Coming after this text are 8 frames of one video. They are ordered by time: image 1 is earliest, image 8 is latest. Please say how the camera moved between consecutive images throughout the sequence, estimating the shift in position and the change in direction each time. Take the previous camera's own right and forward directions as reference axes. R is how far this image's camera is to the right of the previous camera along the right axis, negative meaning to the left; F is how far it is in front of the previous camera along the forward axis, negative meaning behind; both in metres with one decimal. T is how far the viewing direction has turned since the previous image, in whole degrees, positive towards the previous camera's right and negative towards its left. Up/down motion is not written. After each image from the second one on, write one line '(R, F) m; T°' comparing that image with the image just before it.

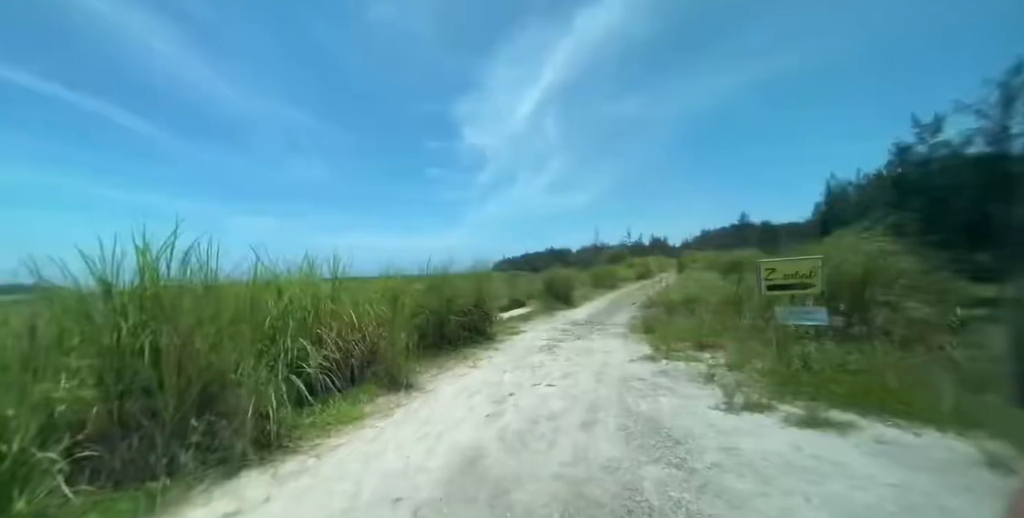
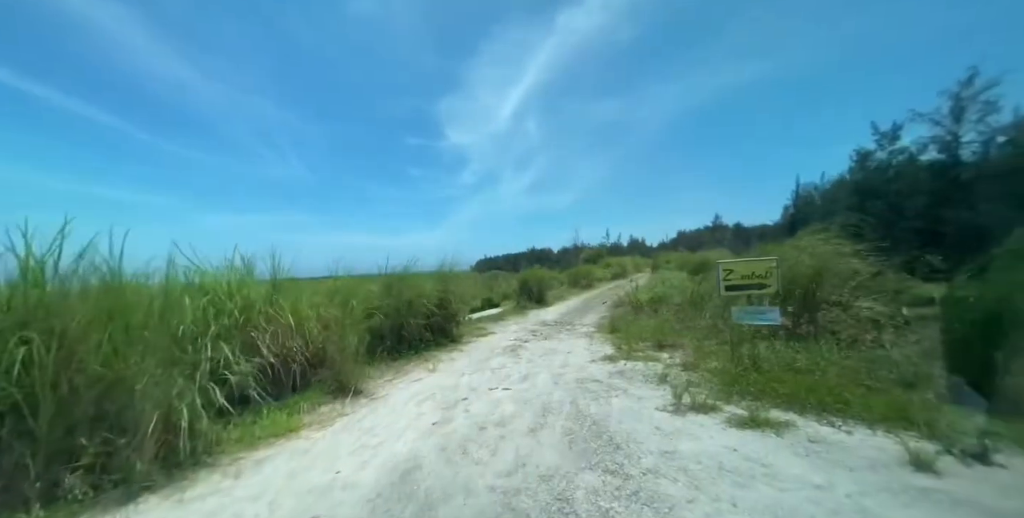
(+0.3, +0.1) m; +4°
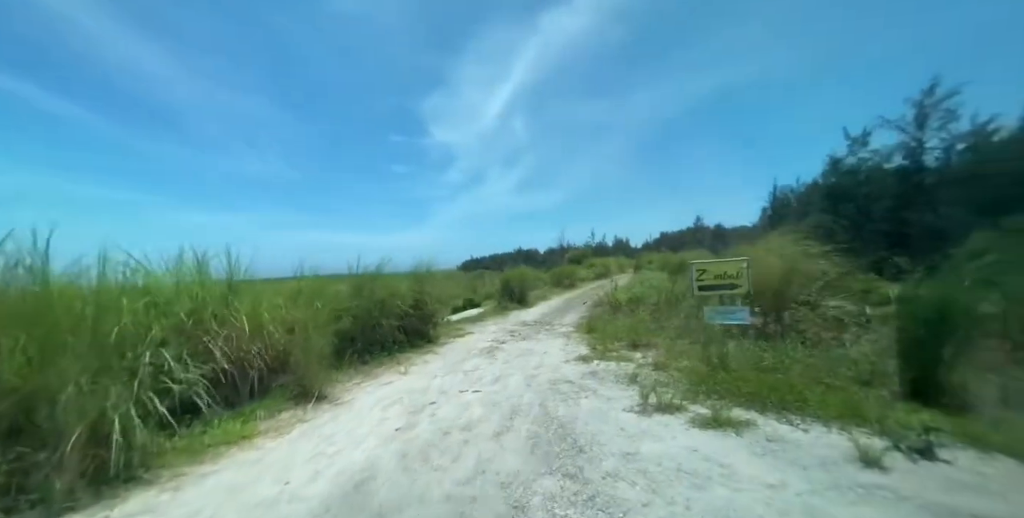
(+0.2, 0.0) m; +3°
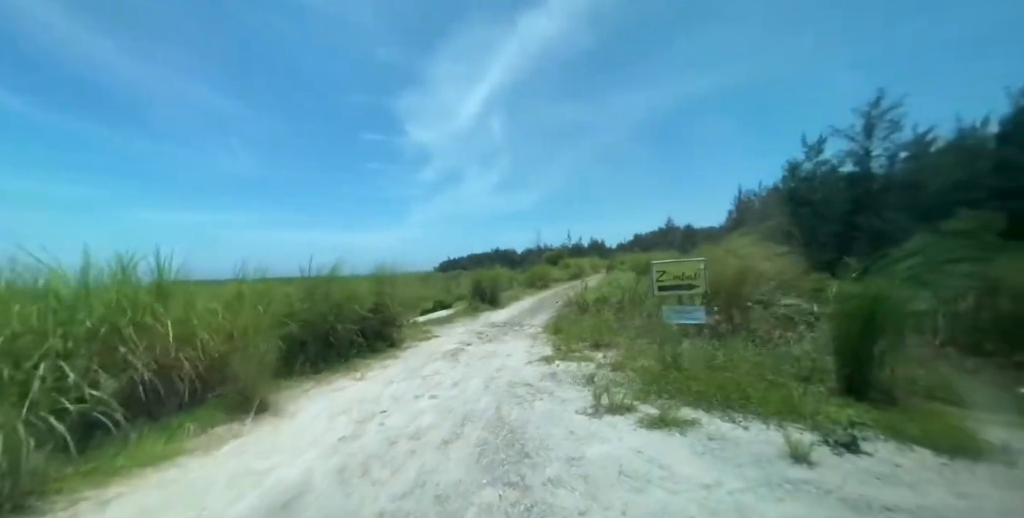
(+0.2, 0.0) m; +4°
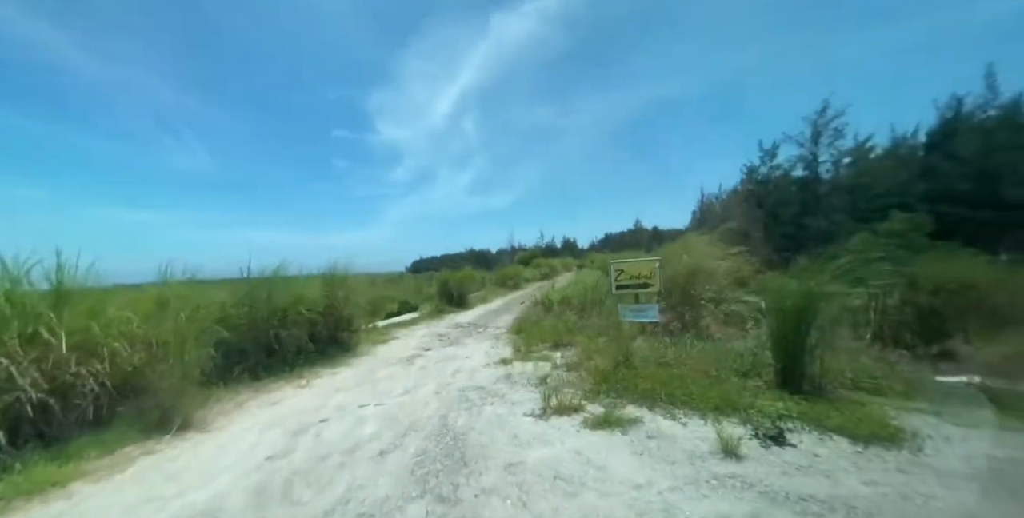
(+0.3, +0.1) m; +5°
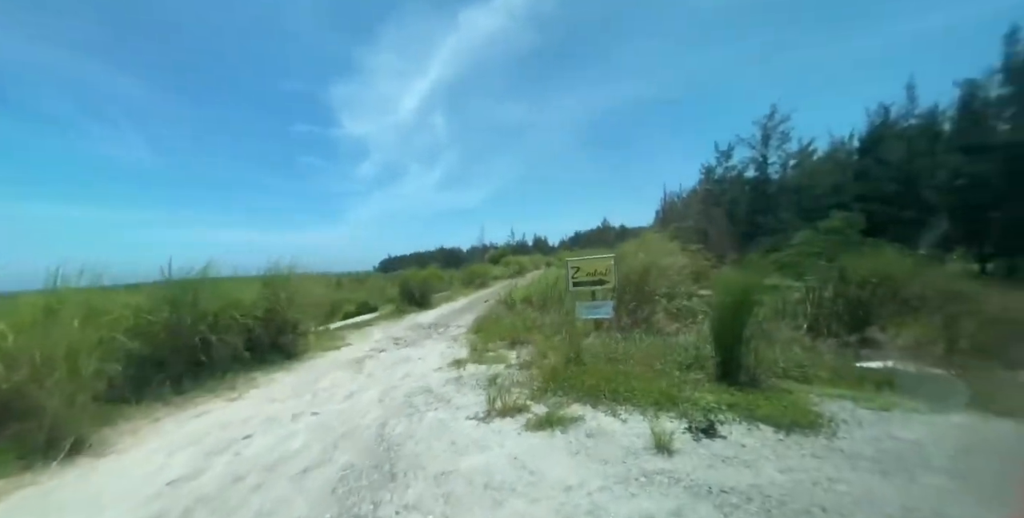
(+0.3, +0.1) m; +5°
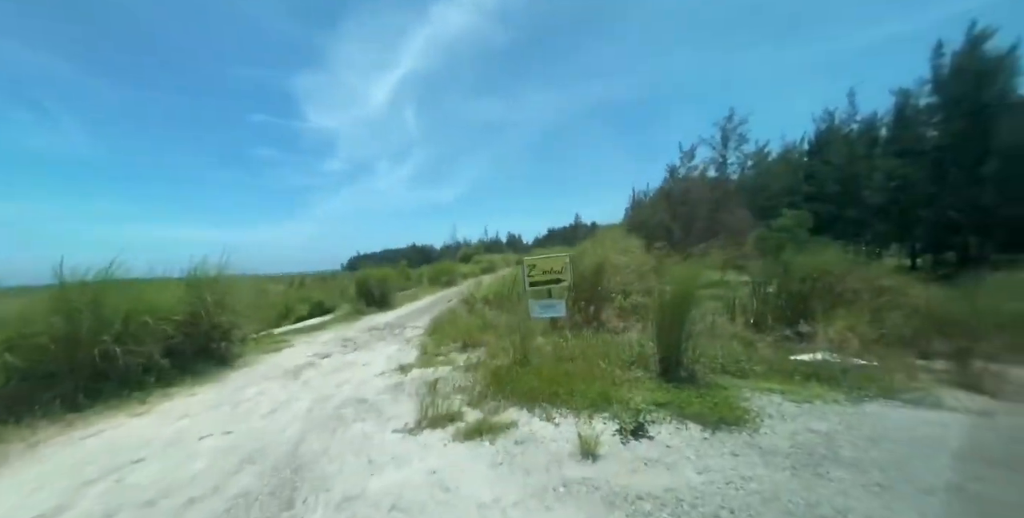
(+0.4, +0.2) m; +5°
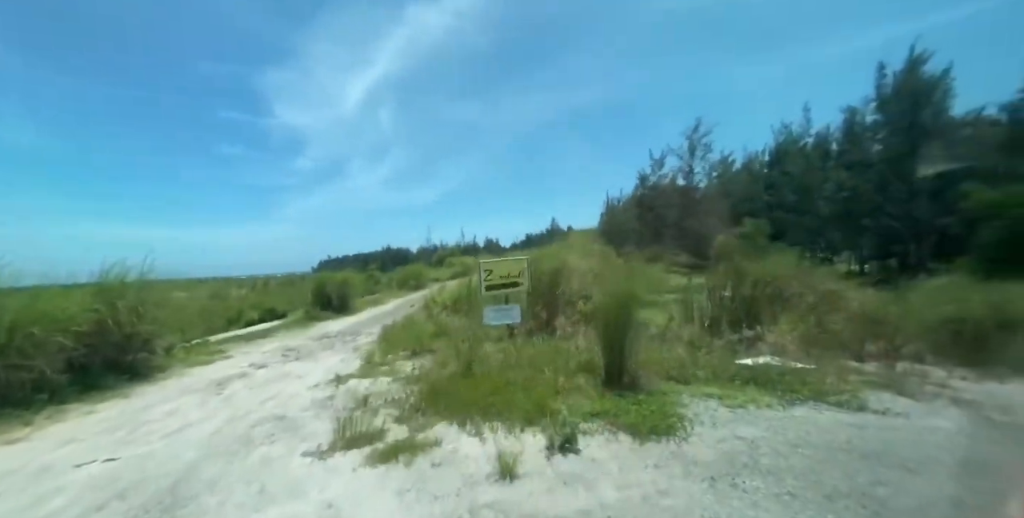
(+0.5, +0.2) m; +5°
